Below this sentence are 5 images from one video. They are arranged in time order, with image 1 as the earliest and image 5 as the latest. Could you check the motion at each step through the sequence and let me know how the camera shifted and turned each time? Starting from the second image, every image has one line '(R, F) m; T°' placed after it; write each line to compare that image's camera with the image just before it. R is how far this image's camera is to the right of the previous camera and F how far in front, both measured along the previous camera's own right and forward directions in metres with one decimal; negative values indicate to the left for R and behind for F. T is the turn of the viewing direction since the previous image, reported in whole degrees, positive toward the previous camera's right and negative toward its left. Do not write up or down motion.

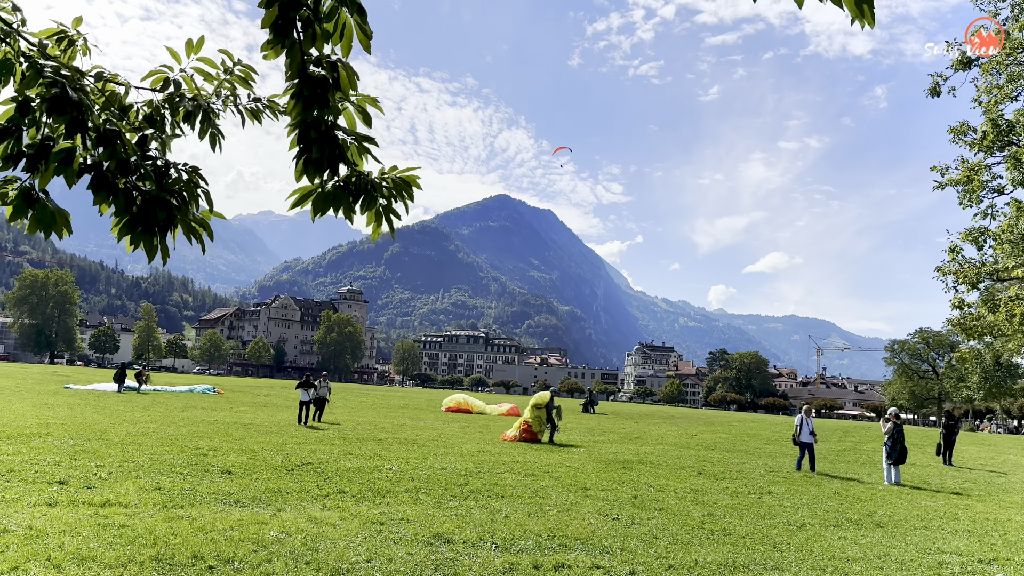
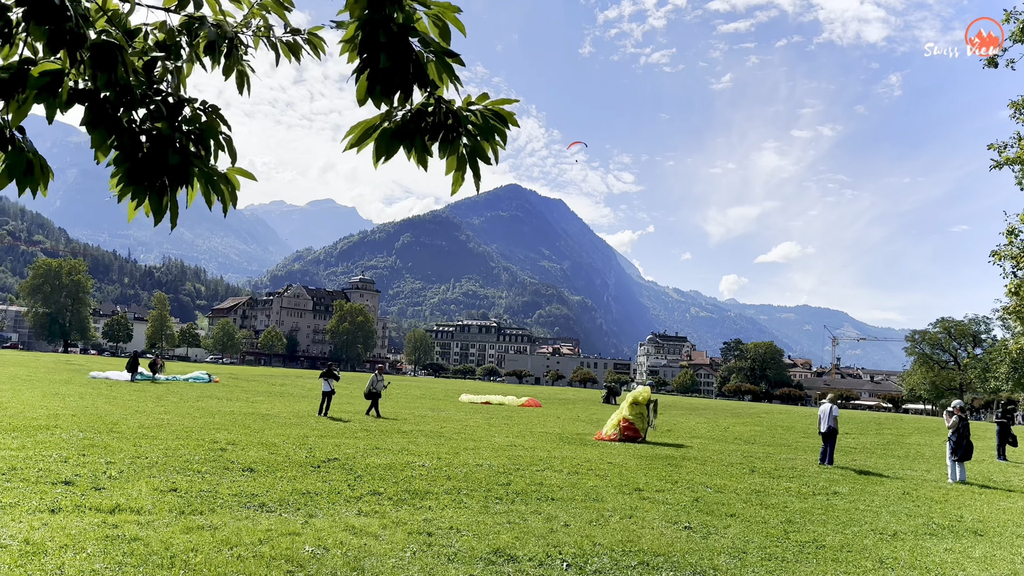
(-0.7, +1.3) m; -1°
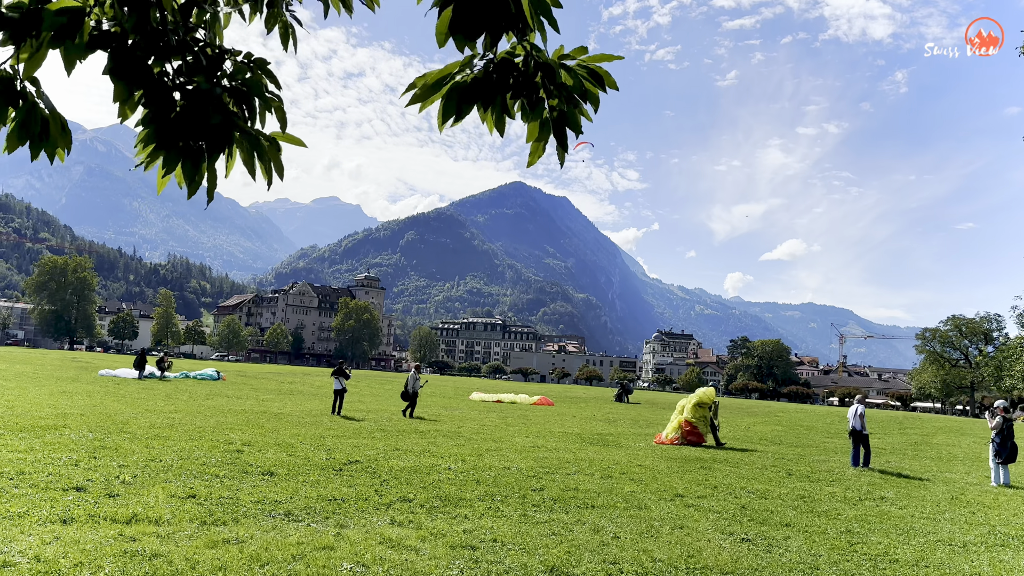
(-0.6, +0.7) m; 0°
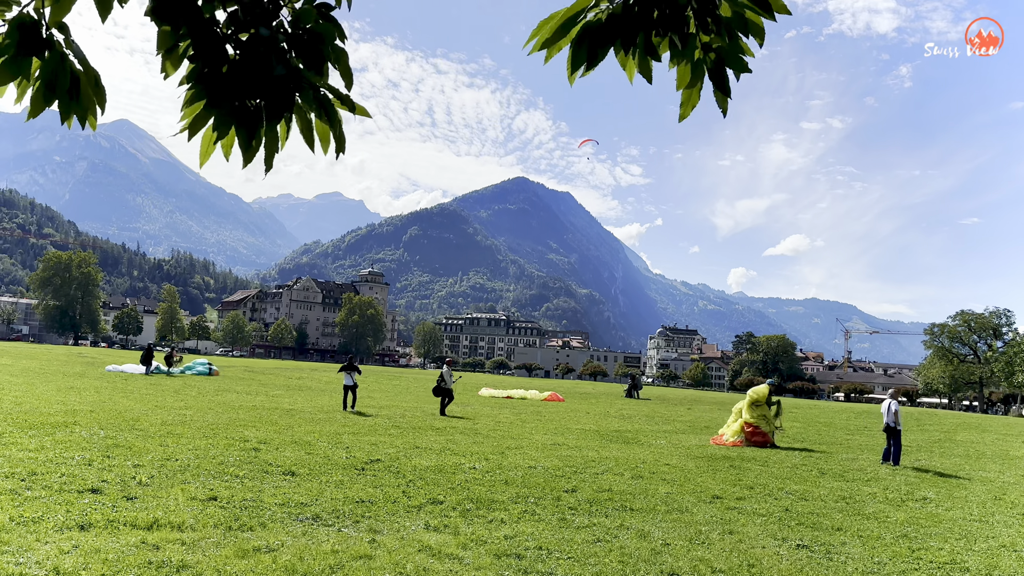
(-0.5, +0.5) m; 0°
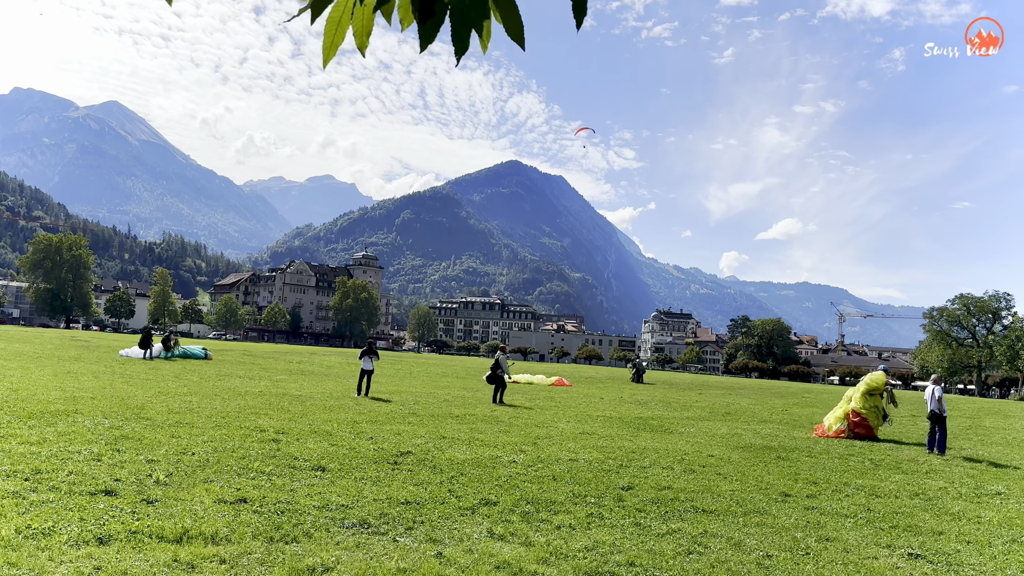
(-1.0, +1.1) m; +1°
